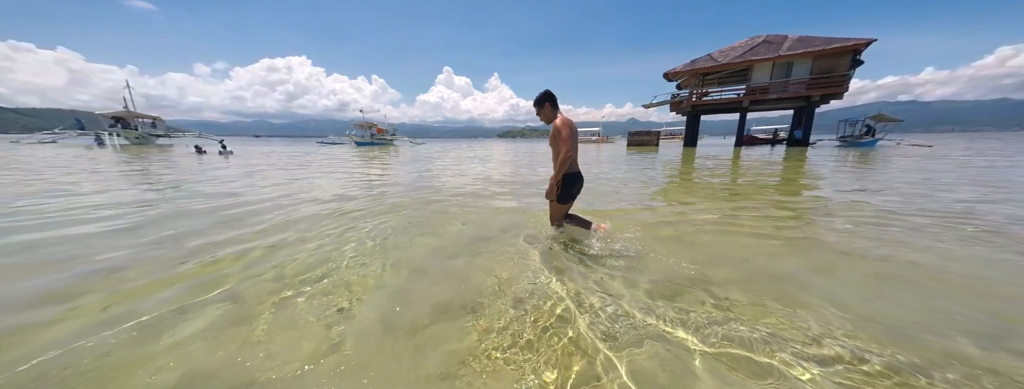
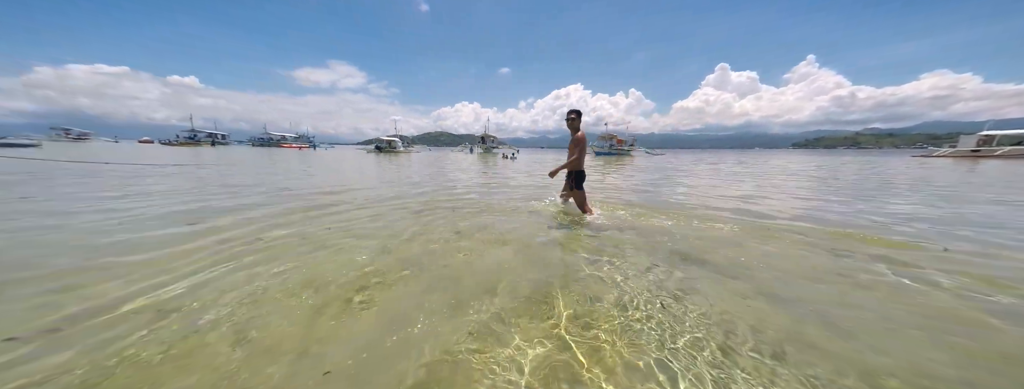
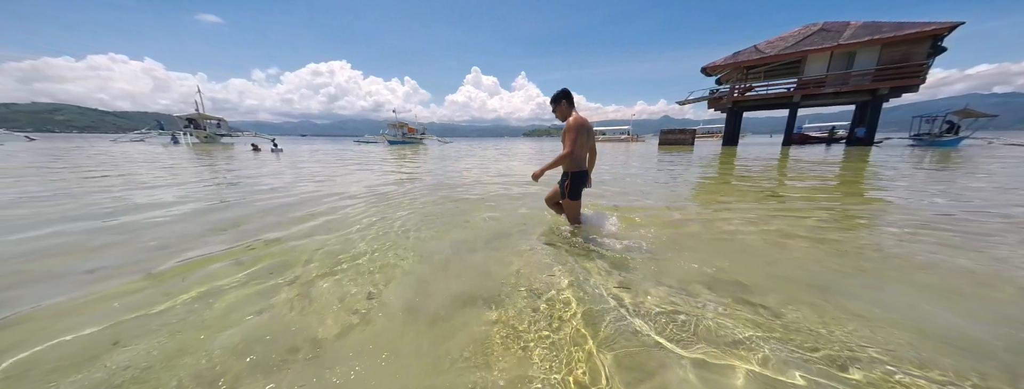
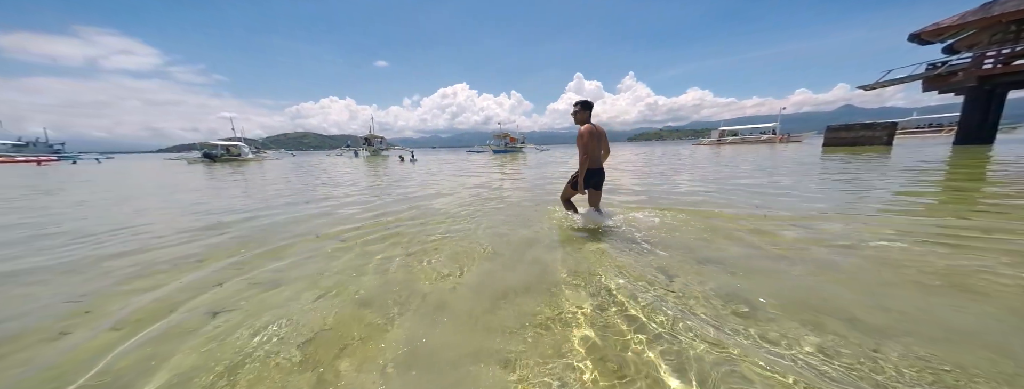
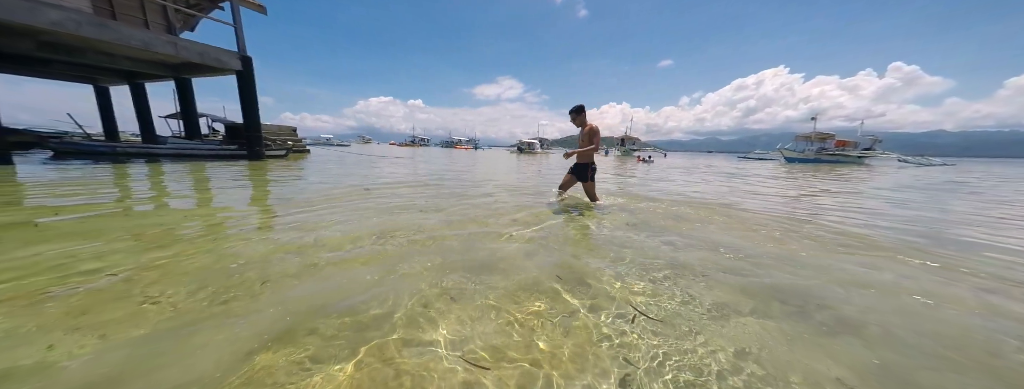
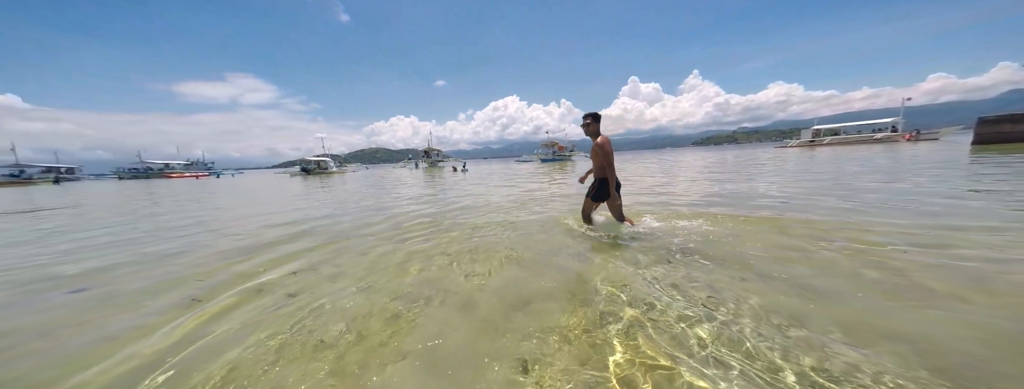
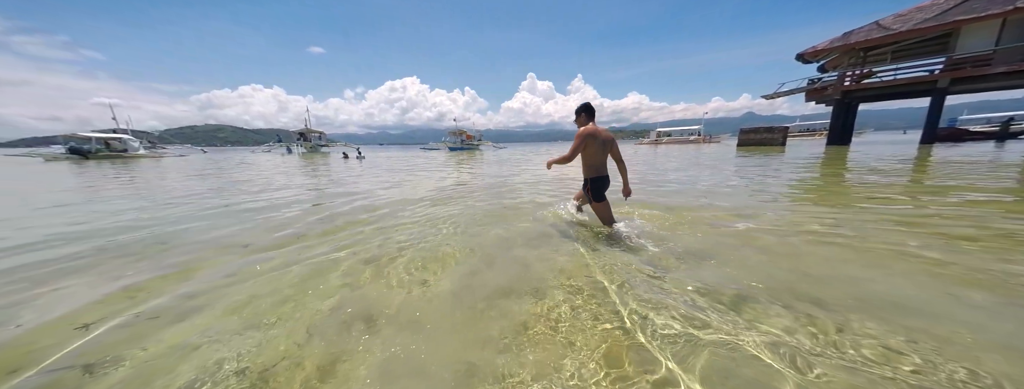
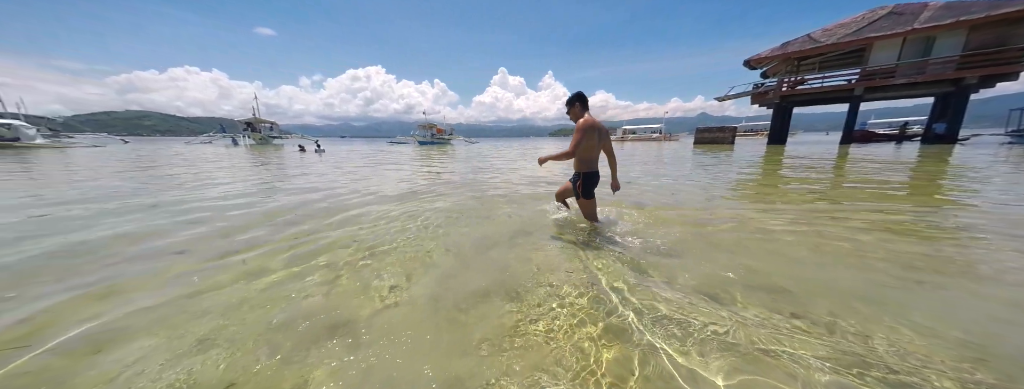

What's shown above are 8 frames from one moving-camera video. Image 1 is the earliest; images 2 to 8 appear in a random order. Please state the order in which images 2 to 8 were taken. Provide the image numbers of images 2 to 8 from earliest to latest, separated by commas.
3, 8, 7, 4, 6, 2, 5
